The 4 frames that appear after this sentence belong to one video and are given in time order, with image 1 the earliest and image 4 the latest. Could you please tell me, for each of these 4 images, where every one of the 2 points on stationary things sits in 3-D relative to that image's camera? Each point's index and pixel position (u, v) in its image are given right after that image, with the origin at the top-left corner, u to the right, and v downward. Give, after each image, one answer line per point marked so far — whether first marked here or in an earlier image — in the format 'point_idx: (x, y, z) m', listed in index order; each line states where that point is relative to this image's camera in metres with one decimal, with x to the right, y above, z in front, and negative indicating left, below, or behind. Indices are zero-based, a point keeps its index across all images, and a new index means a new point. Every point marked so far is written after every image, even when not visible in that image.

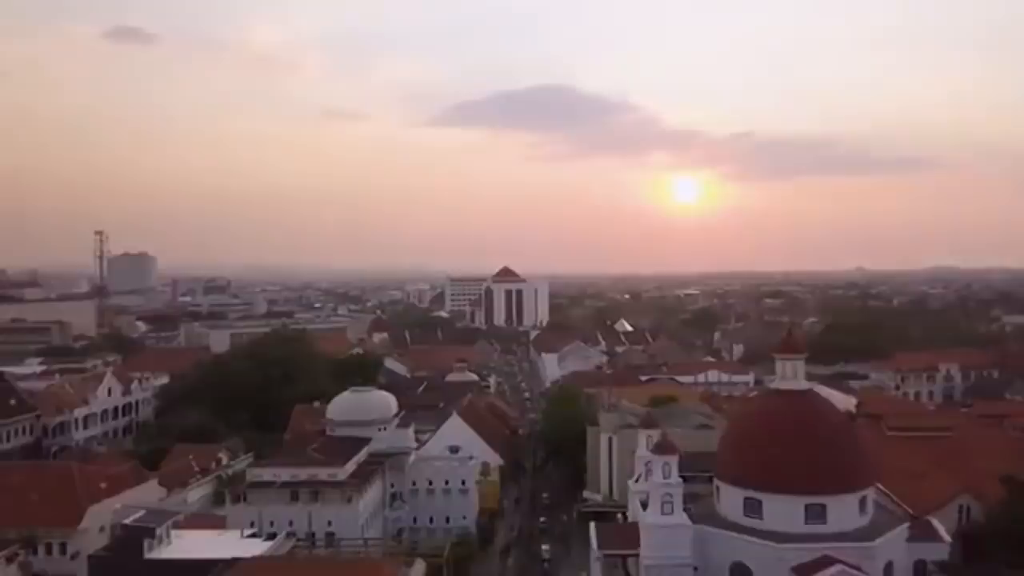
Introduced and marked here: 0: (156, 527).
0: (-7.2, -4.8, +18.6) m
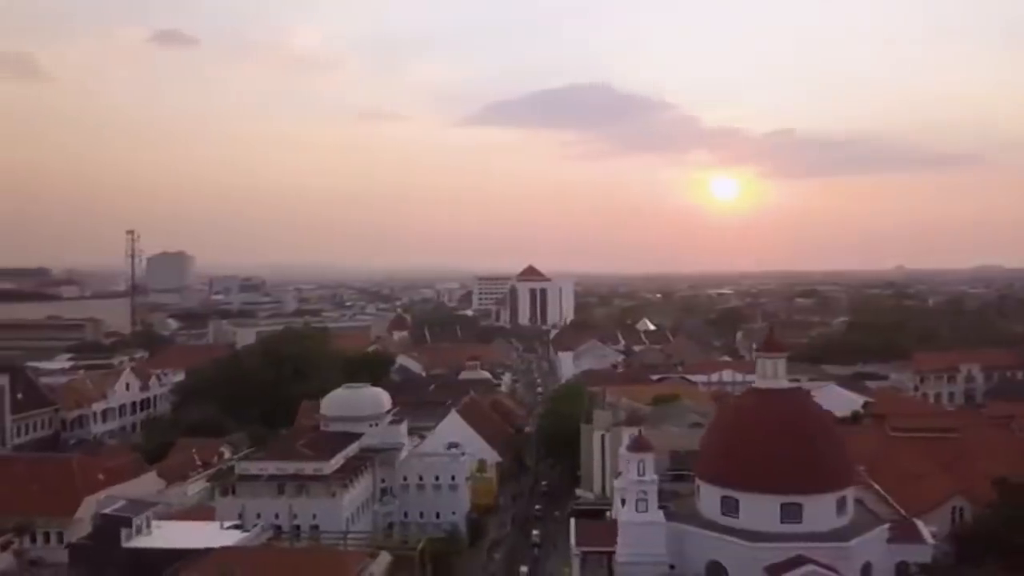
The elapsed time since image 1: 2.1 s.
0: (-7.9, -4.8, +19.2) m
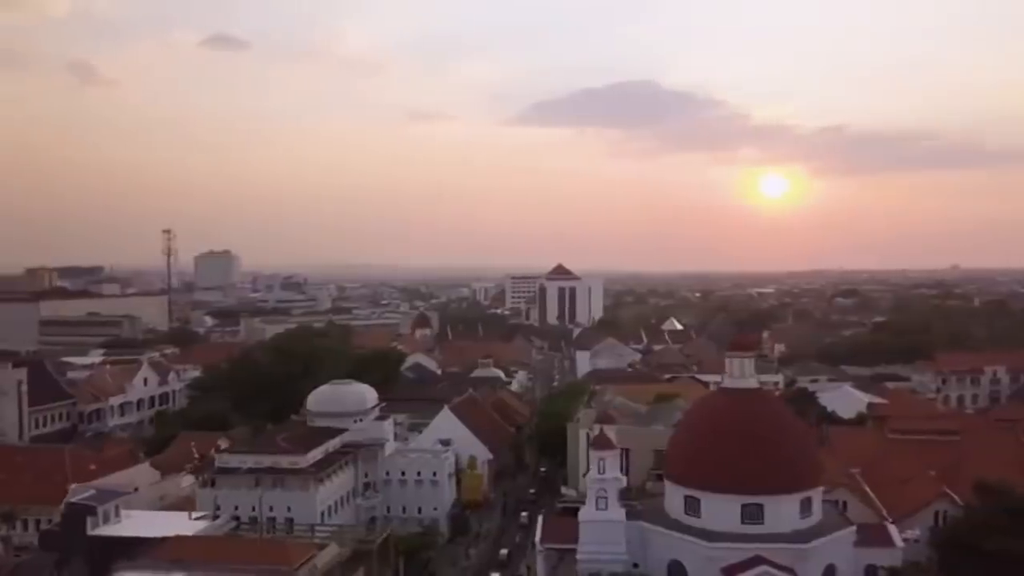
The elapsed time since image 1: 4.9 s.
0: (-8.9, -4.7, +20.0) m
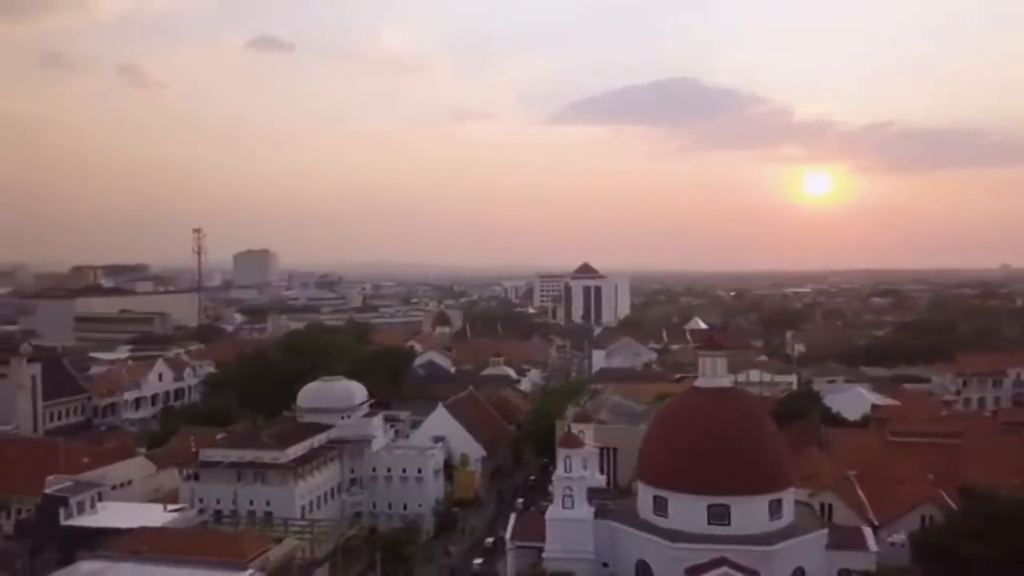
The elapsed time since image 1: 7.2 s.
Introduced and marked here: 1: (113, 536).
0: (-9.7, -4.6, +20.5) m
1: (-8.3, -5.2, +19.2) m
